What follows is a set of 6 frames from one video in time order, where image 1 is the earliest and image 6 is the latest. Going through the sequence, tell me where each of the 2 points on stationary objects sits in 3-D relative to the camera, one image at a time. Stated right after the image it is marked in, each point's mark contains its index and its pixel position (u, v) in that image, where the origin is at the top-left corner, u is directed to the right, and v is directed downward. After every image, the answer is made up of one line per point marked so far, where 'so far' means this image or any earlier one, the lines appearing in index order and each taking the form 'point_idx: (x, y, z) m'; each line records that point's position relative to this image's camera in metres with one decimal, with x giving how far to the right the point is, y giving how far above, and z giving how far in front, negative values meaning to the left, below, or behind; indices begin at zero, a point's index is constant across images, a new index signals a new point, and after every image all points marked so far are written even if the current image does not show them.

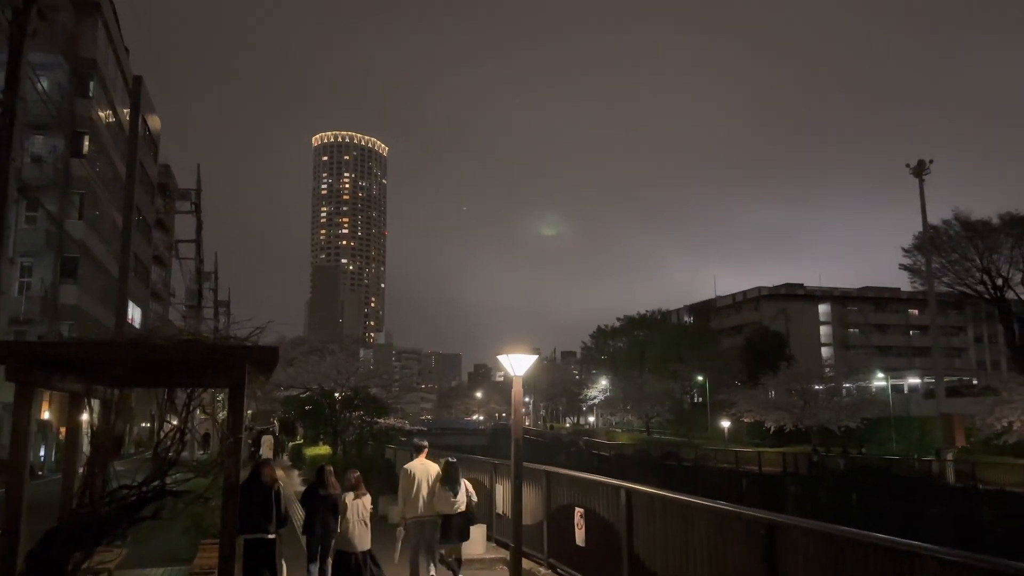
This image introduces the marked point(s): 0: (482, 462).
0: (-0.4, -2.2, +10.0) m
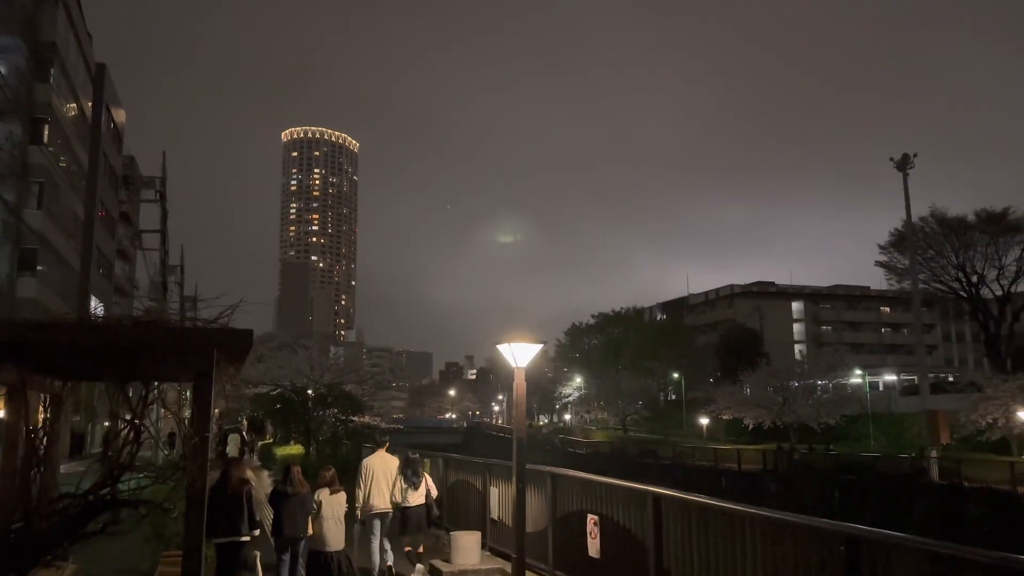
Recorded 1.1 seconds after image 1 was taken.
0: (-0.4, -2.0, +9.2) m
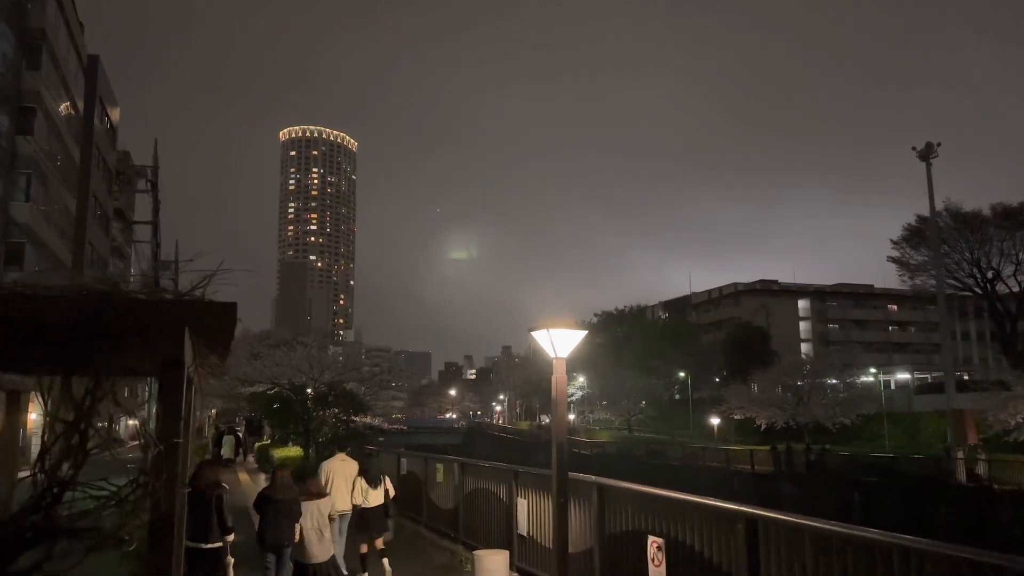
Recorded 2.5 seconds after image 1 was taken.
0: (-0.1, -1.9, +8.1) m
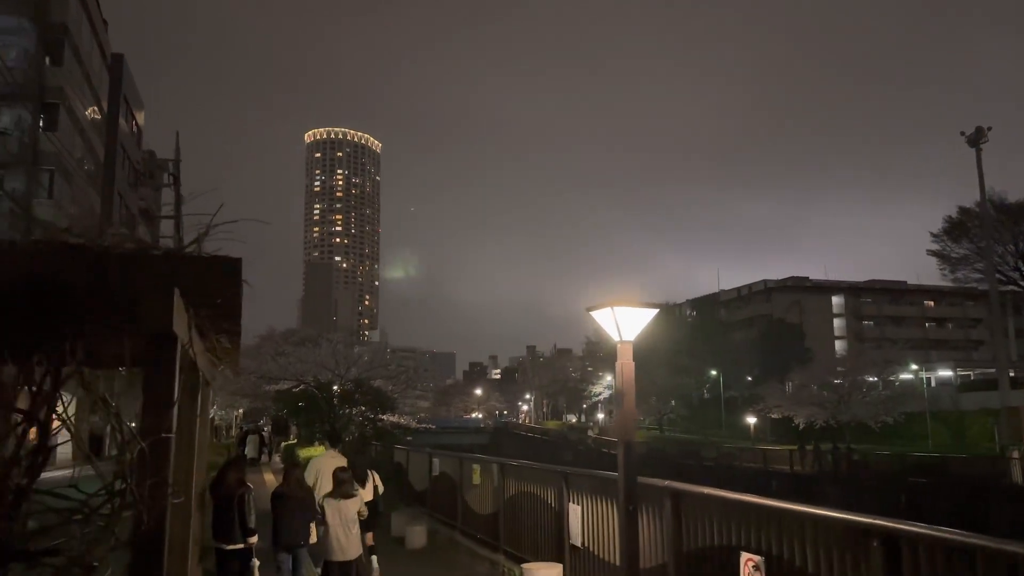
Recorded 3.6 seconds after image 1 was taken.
0: (+0.3, -1.7, +7.2) m
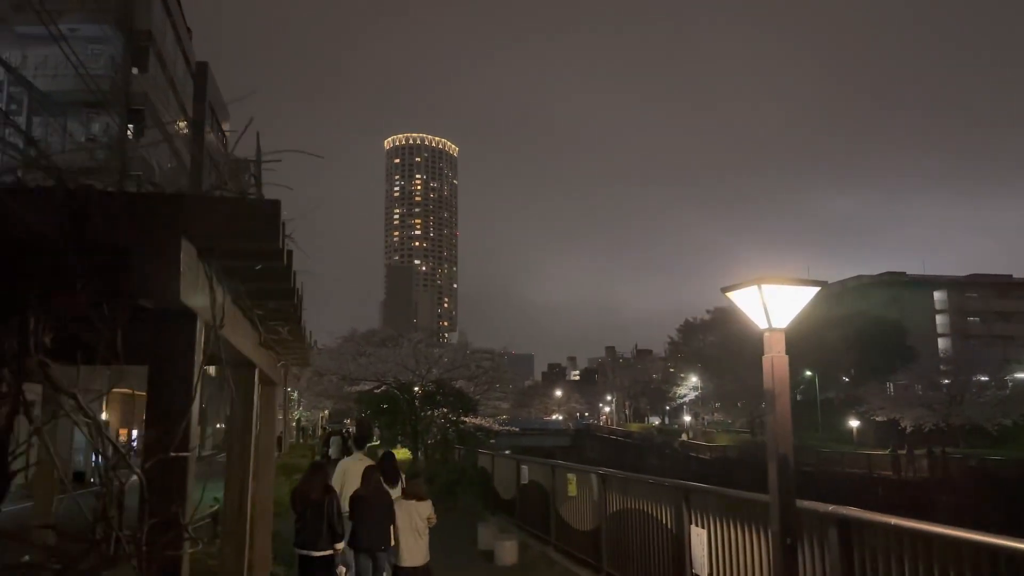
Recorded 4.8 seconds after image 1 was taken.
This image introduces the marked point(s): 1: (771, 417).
0: (+1.1, -1.5, +6.2) m
1: (+1.3, -0.6, +4.0) m
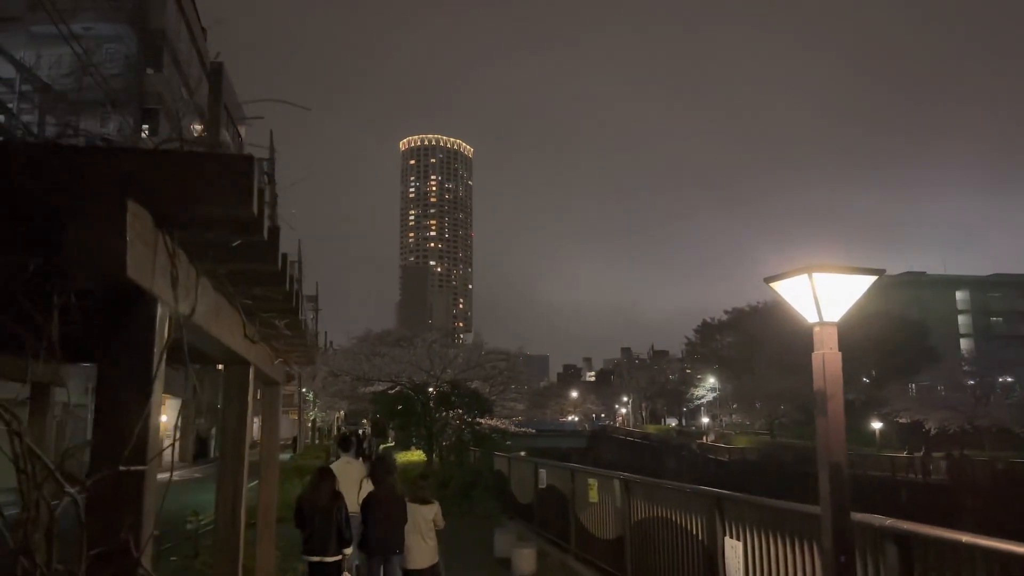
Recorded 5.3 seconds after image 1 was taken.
0: (+1.3, -1.5, +5.8) m
1: (+1.4, -0.6, +3.6) m
